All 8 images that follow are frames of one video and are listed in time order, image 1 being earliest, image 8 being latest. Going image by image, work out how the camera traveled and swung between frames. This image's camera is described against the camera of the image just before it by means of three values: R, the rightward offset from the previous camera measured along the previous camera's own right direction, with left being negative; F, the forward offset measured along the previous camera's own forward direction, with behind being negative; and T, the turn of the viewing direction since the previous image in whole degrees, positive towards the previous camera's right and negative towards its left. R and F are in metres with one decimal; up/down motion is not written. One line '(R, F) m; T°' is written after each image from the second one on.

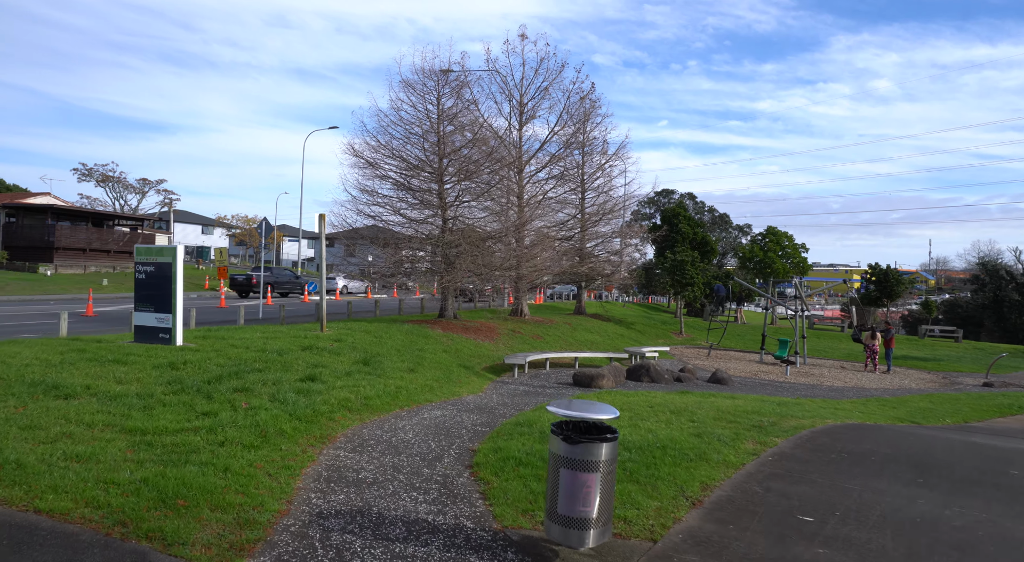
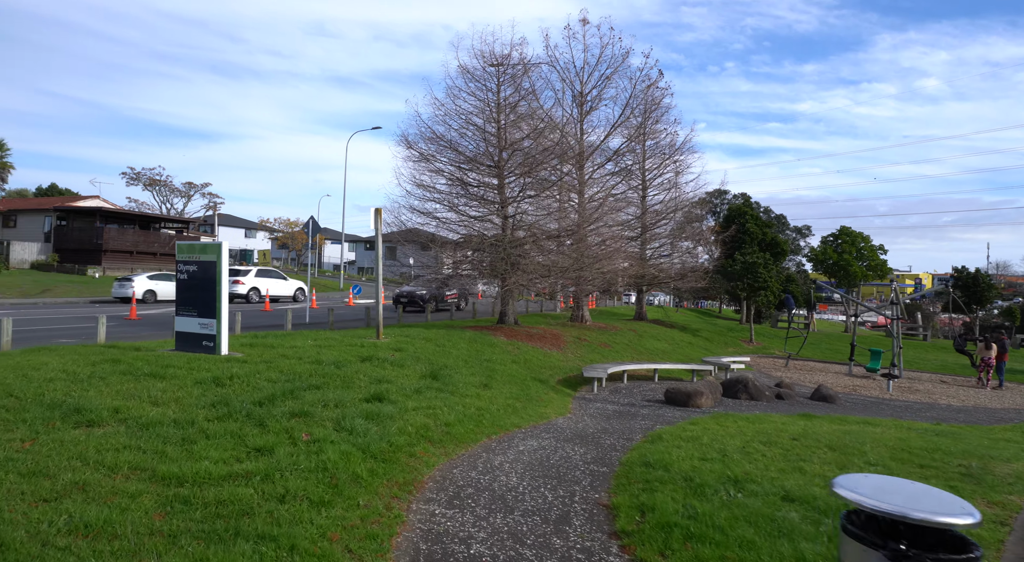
(-0.8, +1.6) m; -3°
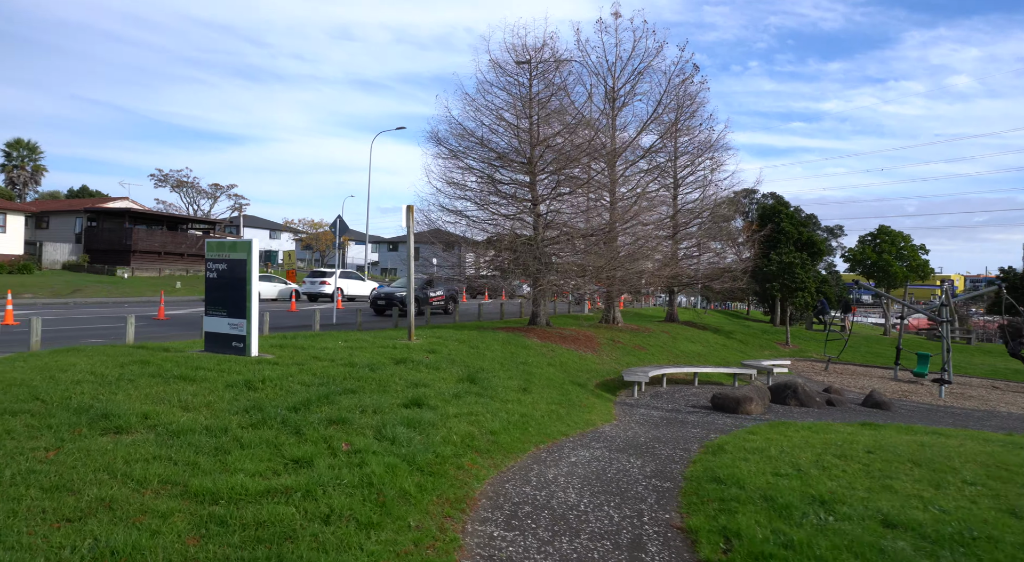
(-0.3, +0.5) m; -2°
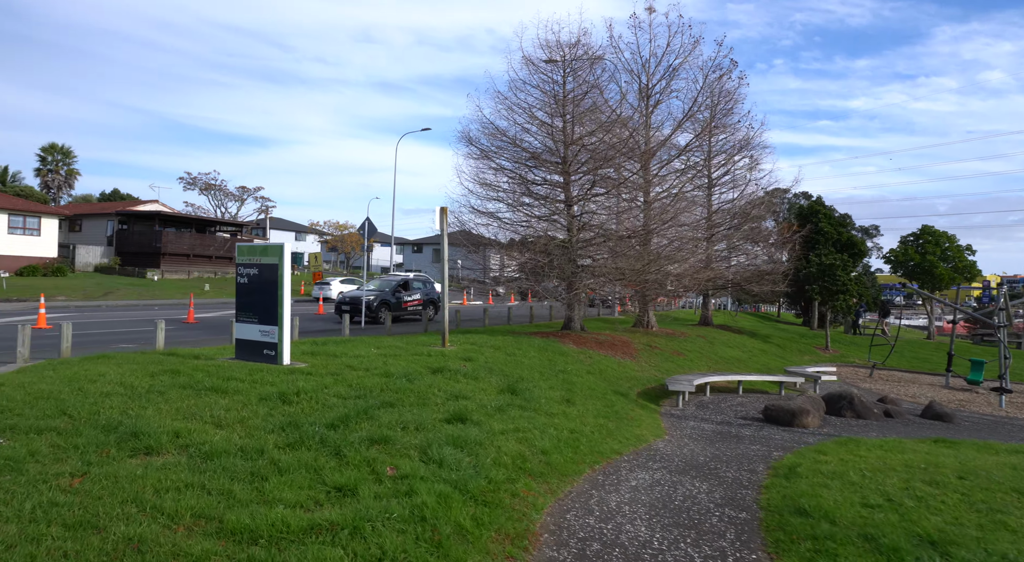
(-0.3, +0.5) m; -2°
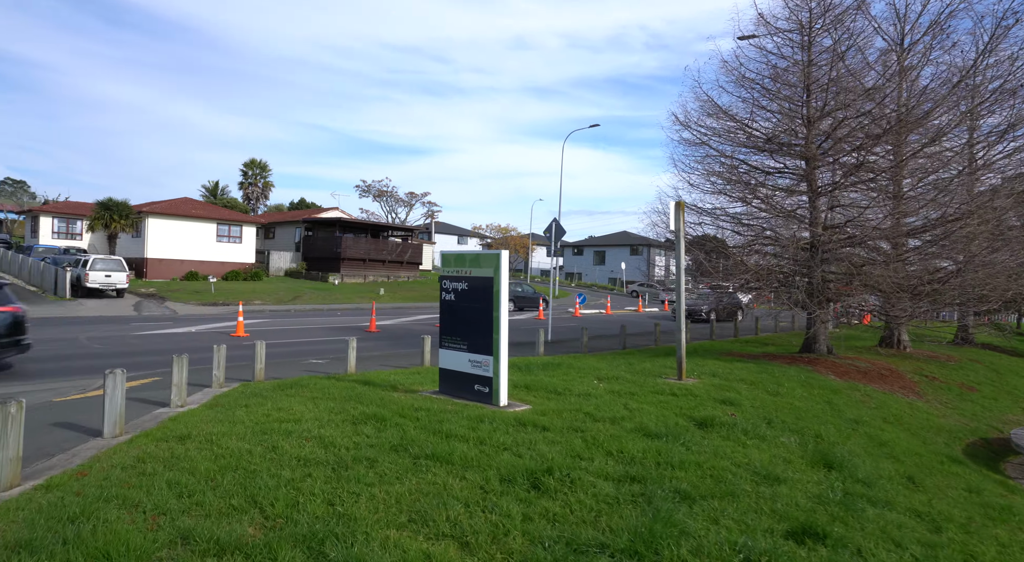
(-1.5, +2.3) m; -13°
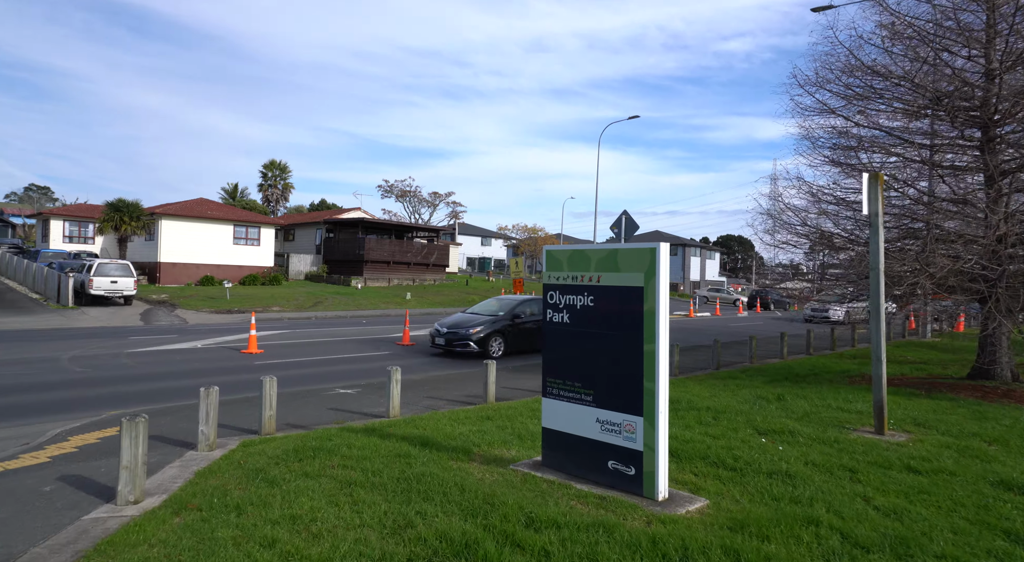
(-1.1, +3.2) m; -2°
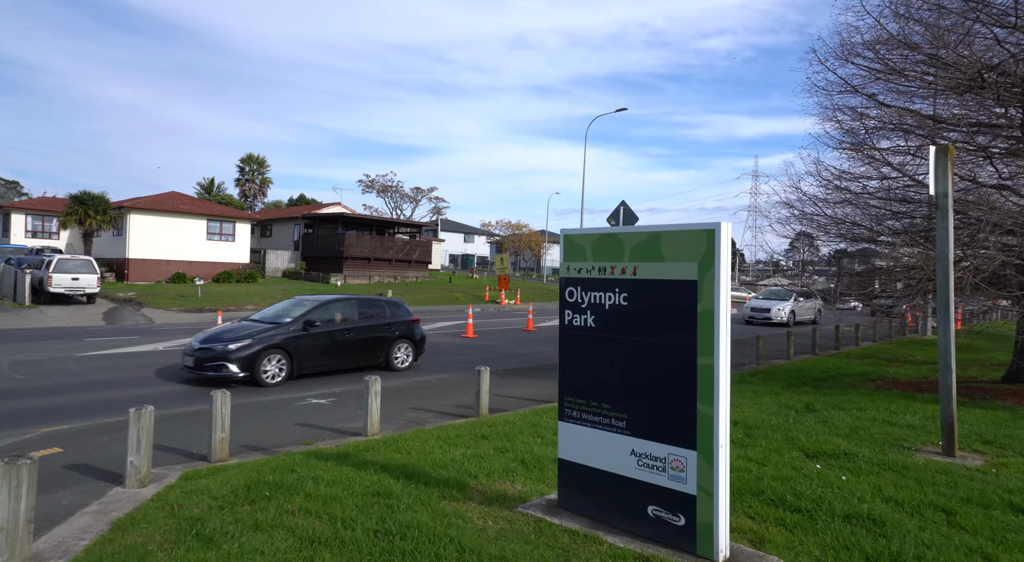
(-0.2, +1.2) m; +2°
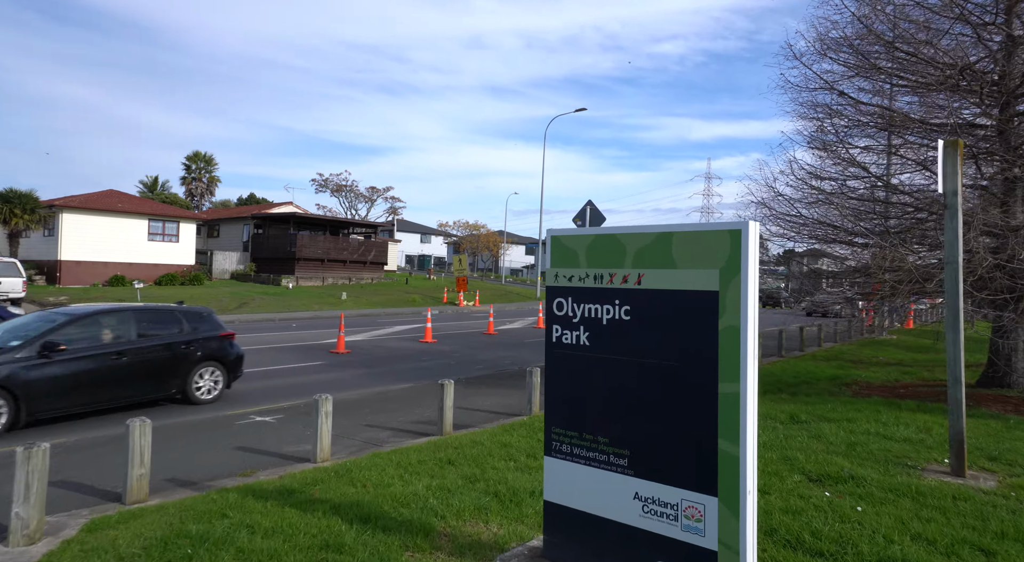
(-0.1, +0.7) m; +4°
